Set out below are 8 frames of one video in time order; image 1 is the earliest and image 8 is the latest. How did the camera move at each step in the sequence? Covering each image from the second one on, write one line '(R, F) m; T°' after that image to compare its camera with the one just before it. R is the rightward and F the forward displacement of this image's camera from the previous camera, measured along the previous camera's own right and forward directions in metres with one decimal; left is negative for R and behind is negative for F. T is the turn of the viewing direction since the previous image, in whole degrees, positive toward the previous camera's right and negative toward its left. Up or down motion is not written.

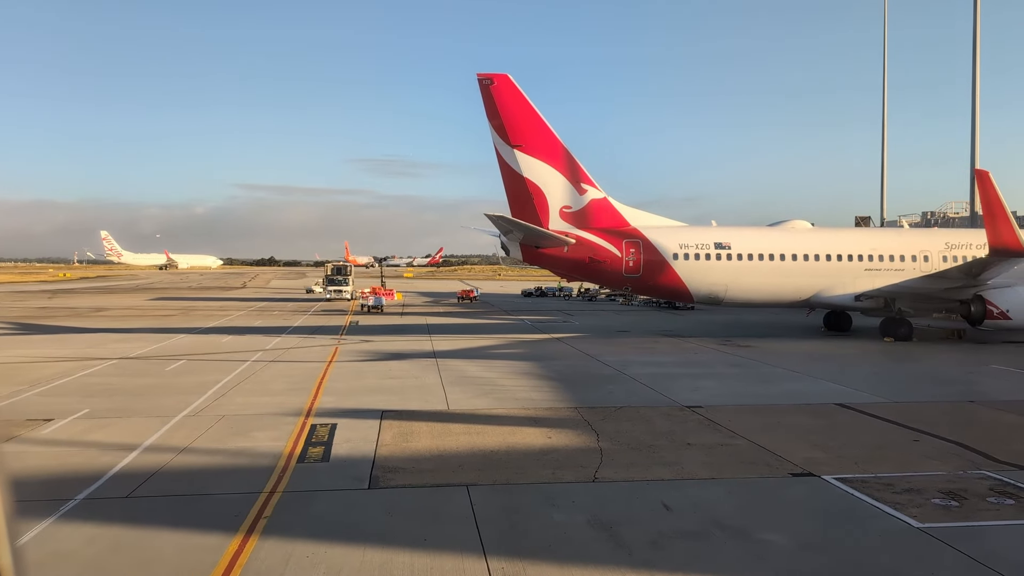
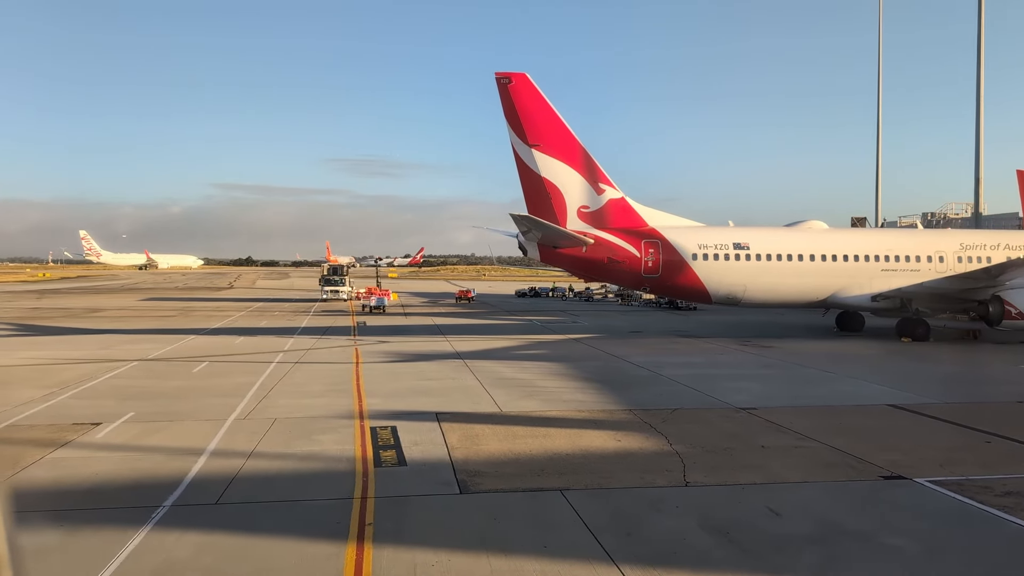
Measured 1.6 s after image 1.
(-1.0, +0.2) m; +1°
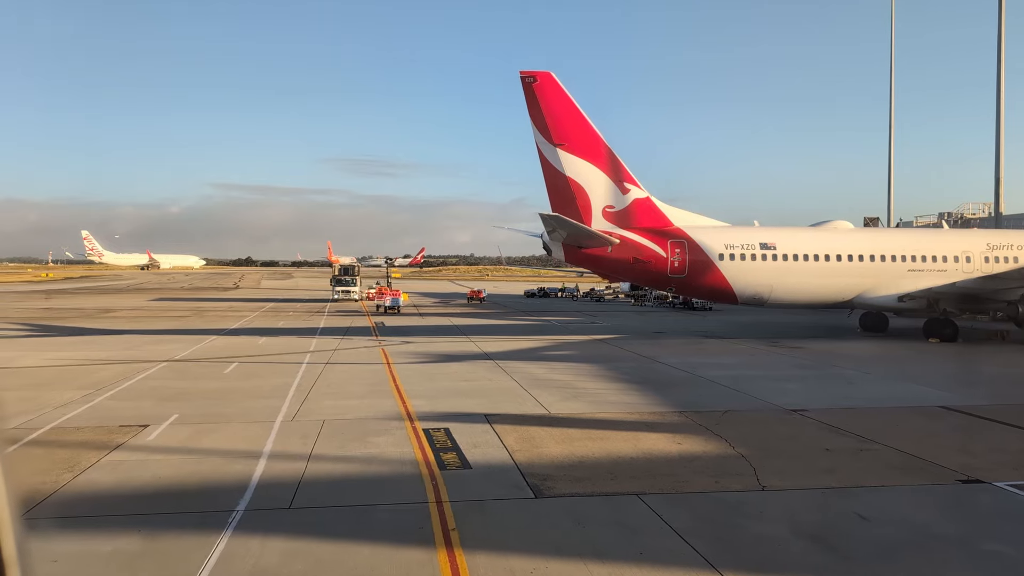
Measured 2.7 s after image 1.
(-0.7, +0.1) m; 0°
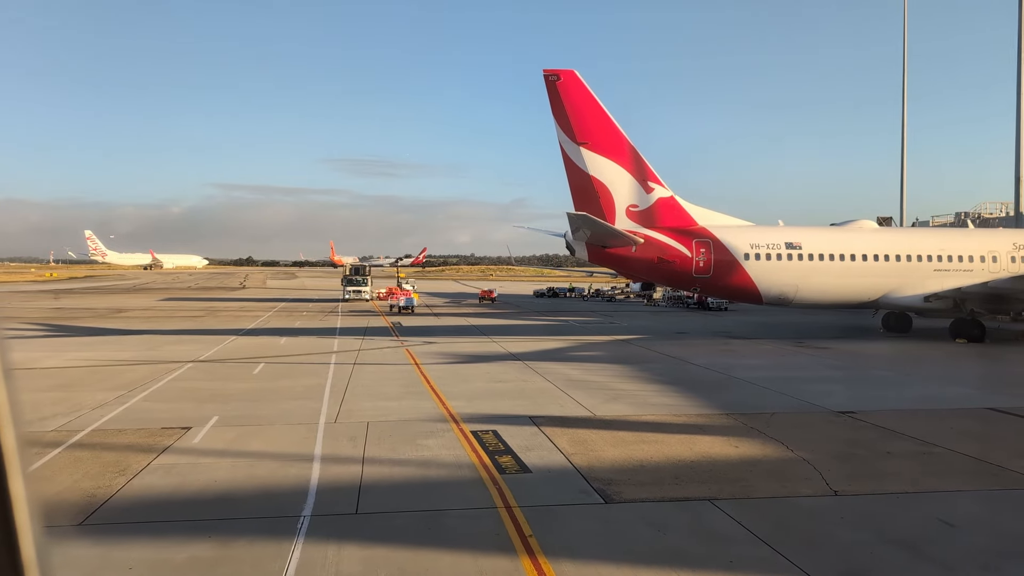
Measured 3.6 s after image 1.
(-0.6, +0.2) m; 0°
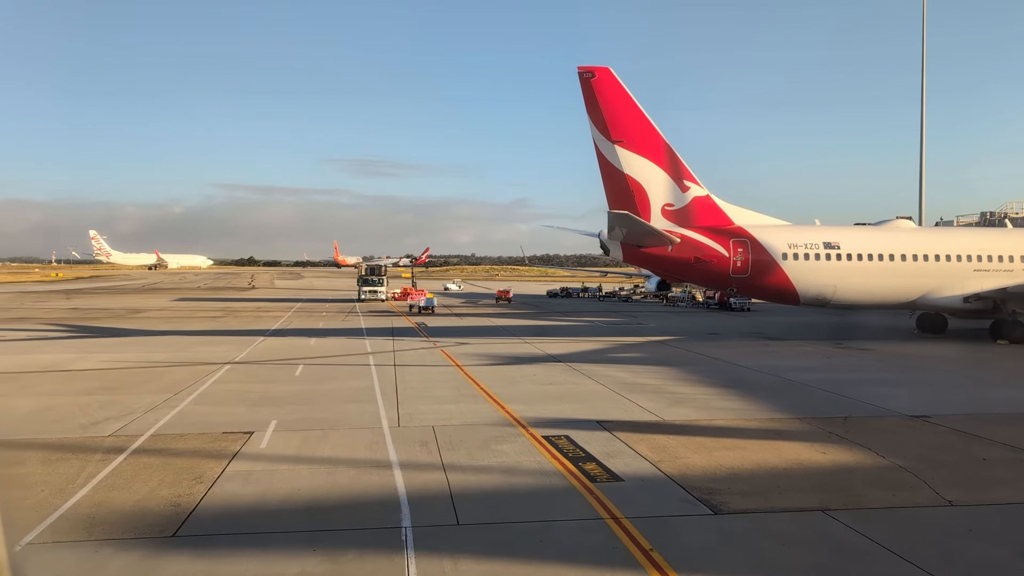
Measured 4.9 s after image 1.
(-0.8, +0.3) m; 0°
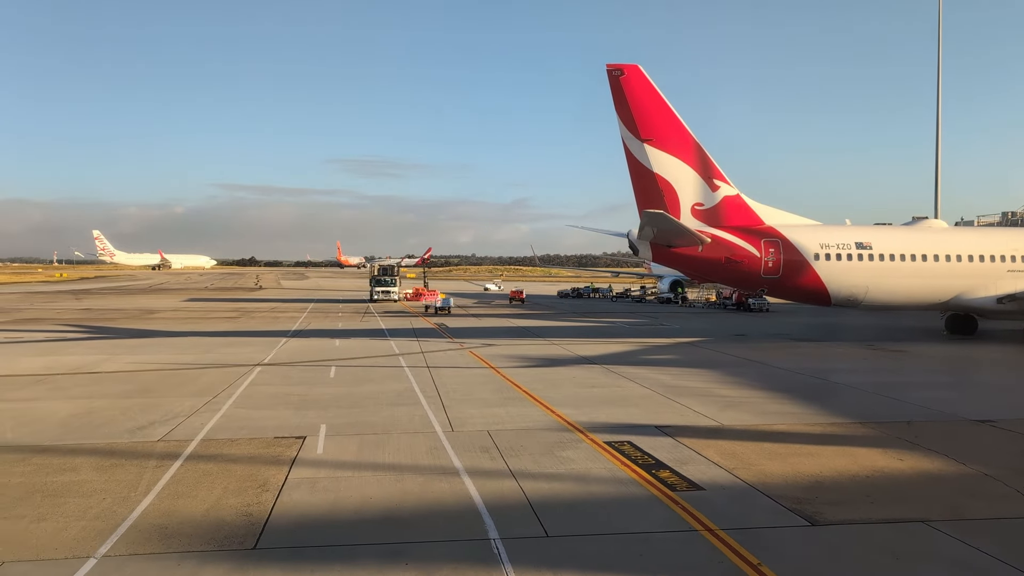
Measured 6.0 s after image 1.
(-0.7, +0.3) m; 0°
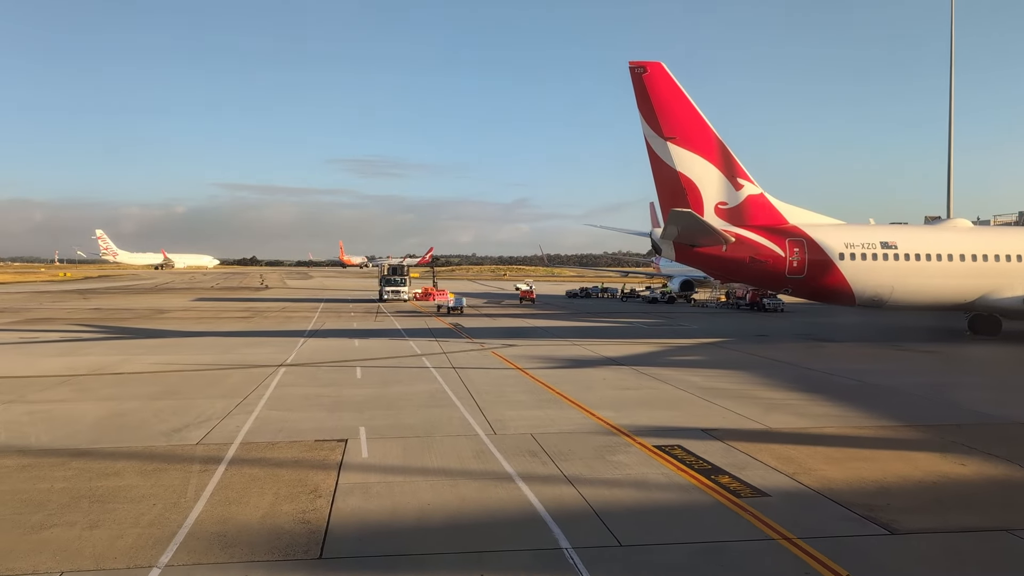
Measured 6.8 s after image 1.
(-0.5, +0.2) m; 0°
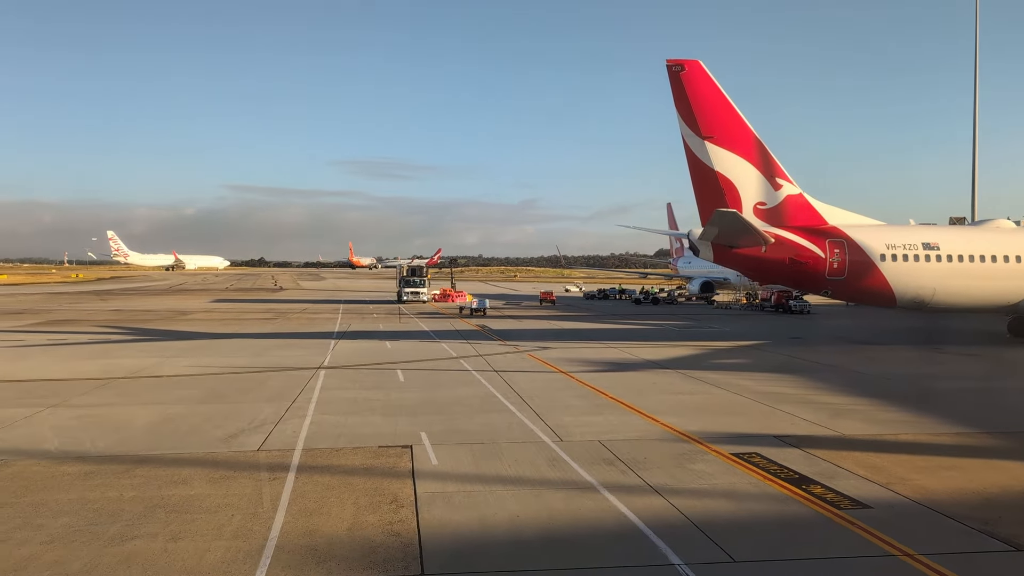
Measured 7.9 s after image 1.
(-0.7, +0.3) m; -1°
